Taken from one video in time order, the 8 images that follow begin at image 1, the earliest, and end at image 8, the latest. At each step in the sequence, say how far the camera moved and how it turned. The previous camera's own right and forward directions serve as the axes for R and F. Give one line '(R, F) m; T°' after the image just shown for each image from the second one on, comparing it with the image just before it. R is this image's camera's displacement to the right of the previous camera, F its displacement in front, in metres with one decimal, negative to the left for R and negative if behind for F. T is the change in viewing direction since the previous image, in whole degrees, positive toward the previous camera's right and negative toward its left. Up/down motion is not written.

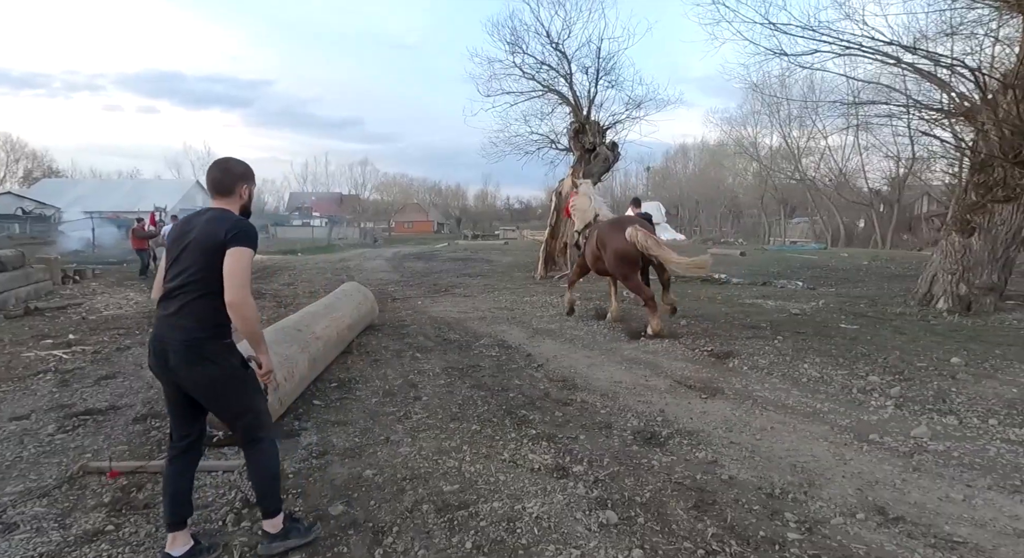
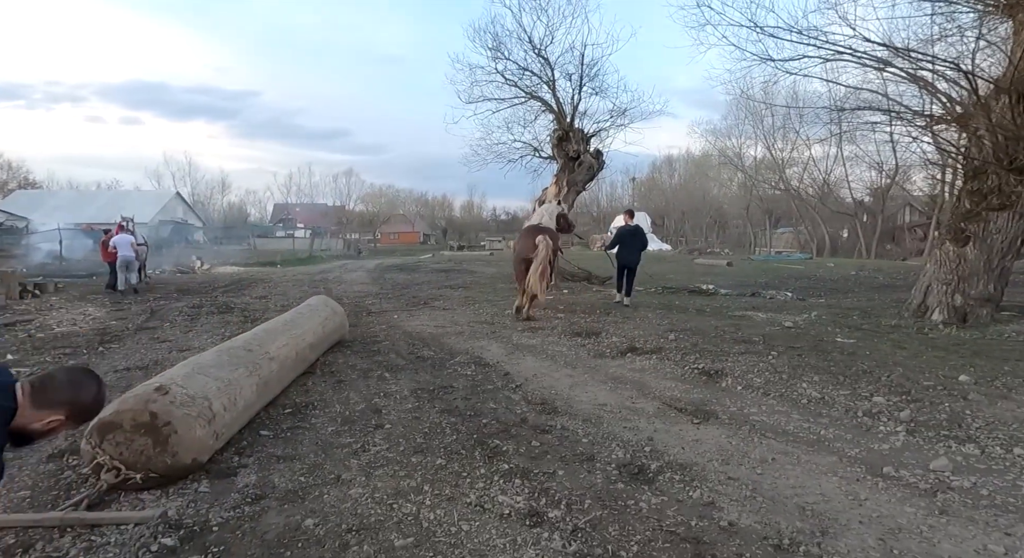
(+0.1, +0.4) m; +1°
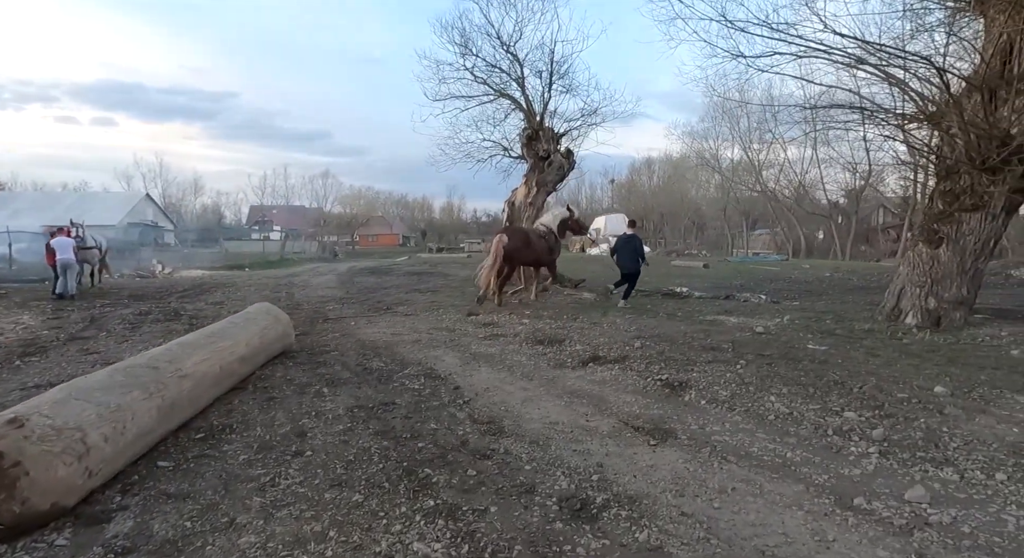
(+0.3, +0.4) m; +2°
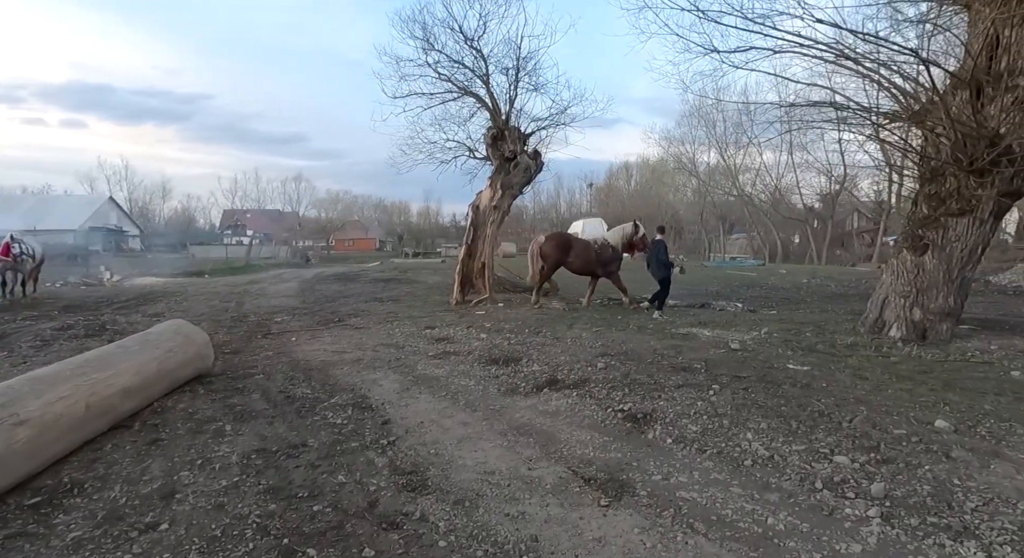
(+0.3, +0.7) m; +2°
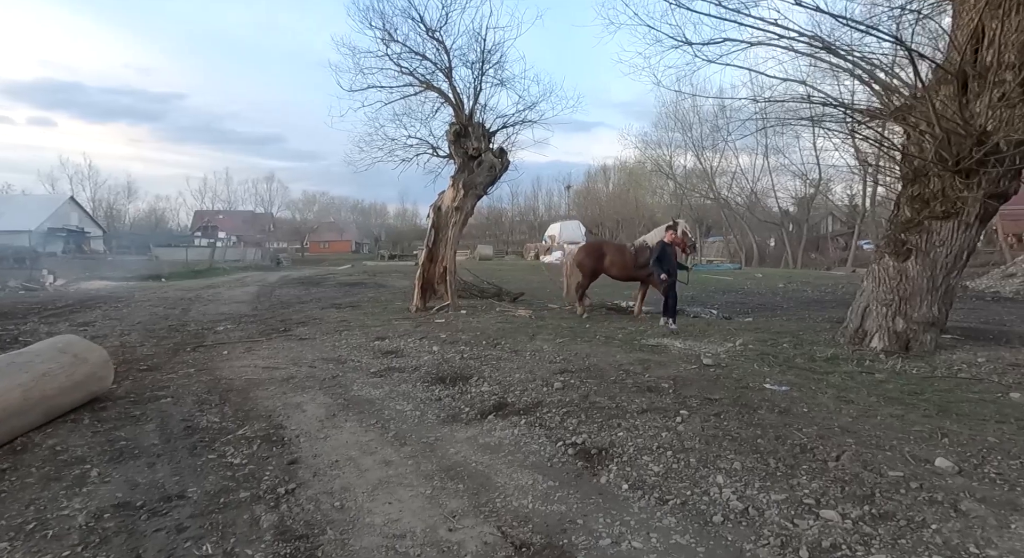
(+0.3, +0.6) m; +2°
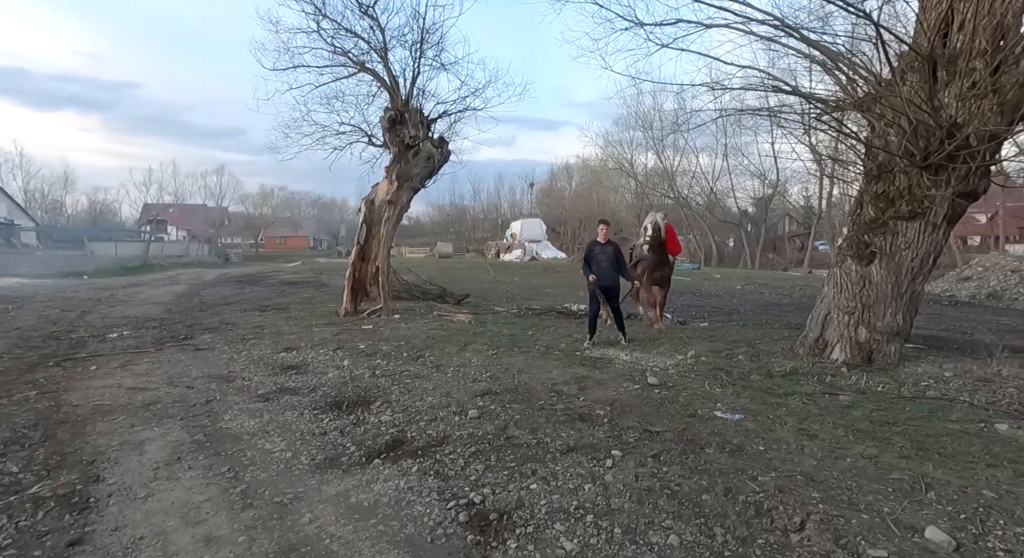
(+0.4, +0.8) m; +3°
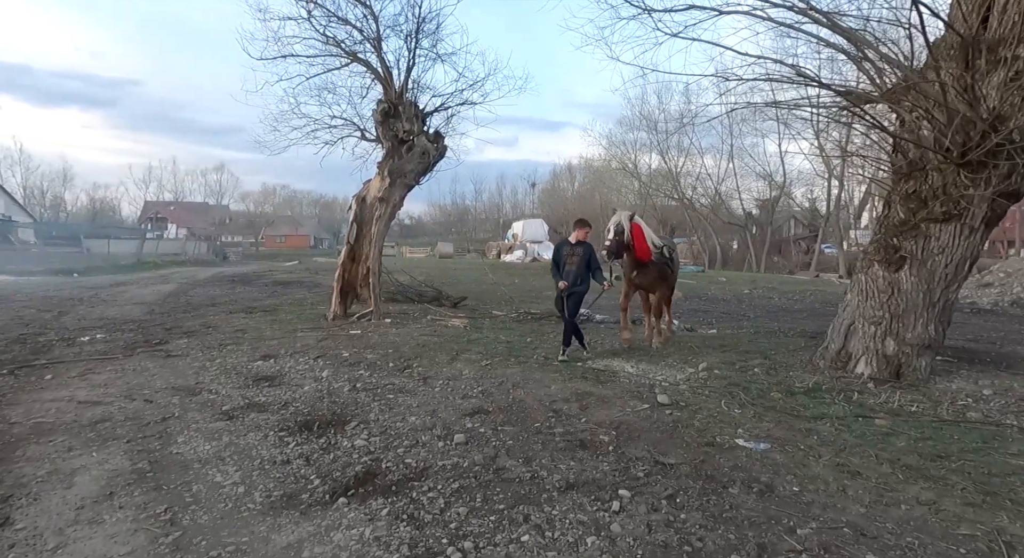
(+0.1, +0.5) m; 0°
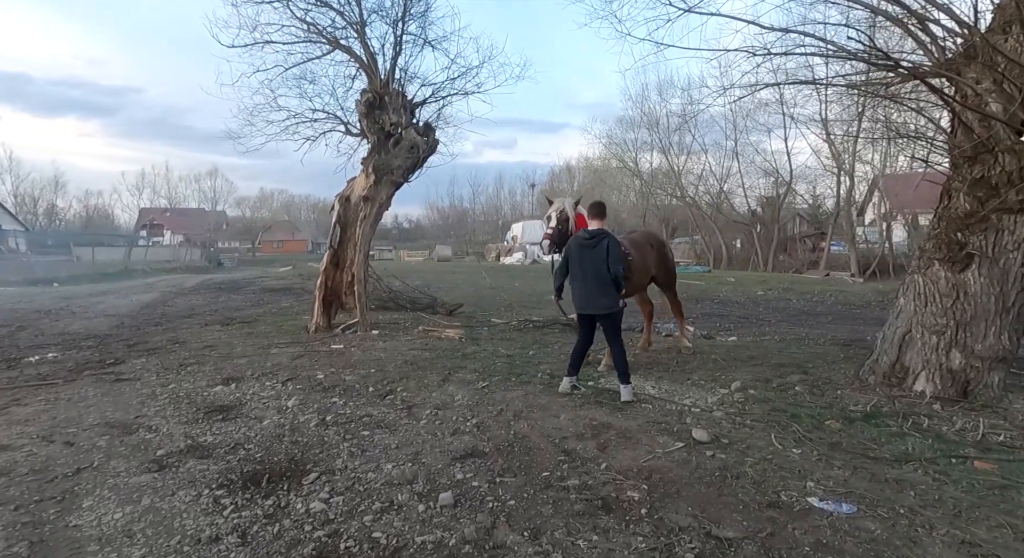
(0.0, +0.8) m; 0°
